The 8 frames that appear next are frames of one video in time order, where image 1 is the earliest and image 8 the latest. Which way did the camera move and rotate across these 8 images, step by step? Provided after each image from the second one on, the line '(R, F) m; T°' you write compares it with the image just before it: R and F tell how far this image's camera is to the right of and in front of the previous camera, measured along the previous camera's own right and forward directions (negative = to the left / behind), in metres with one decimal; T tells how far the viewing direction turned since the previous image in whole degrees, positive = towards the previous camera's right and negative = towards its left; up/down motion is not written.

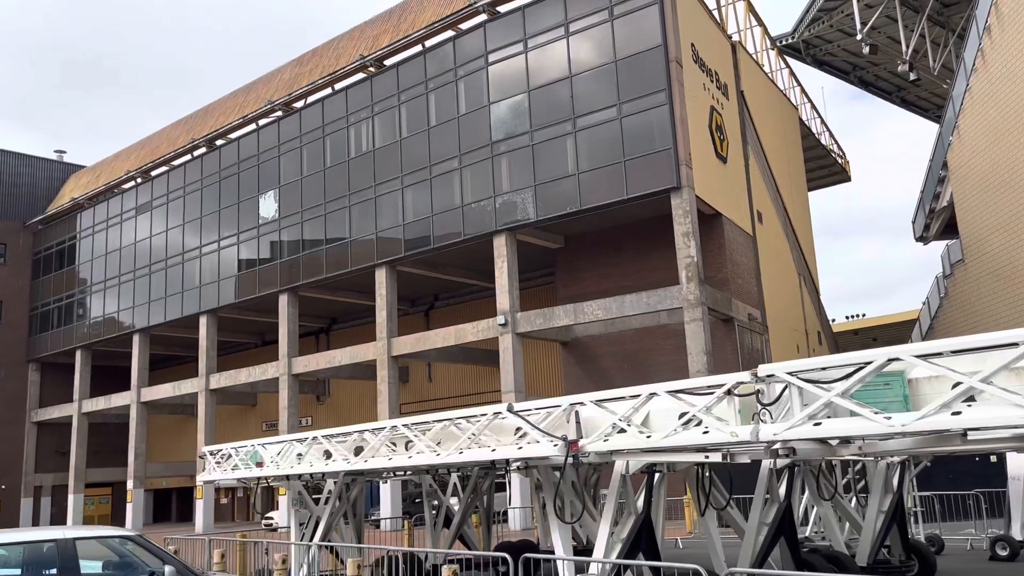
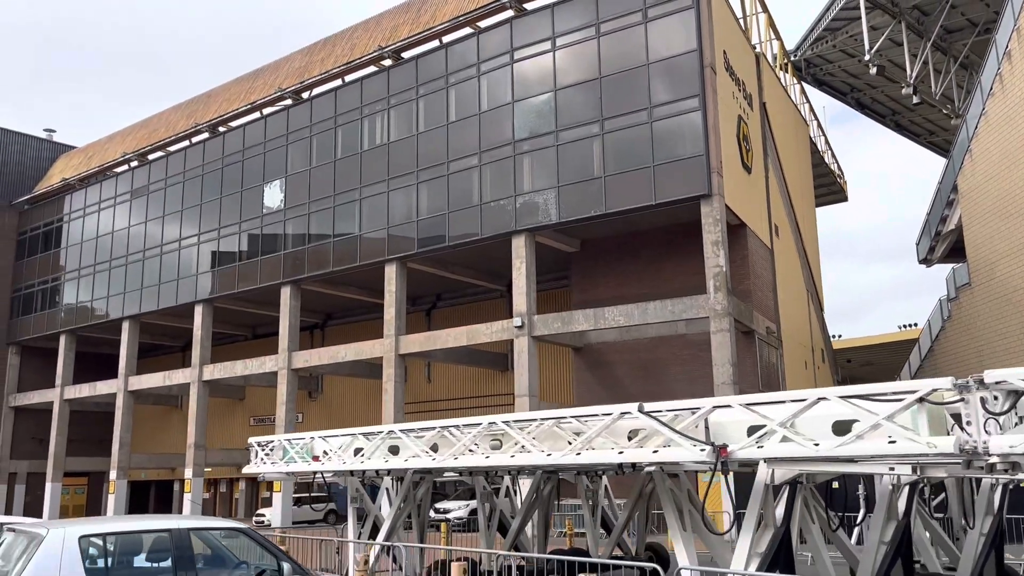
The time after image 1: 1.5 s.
(-1.4, +0.6) m; +2°
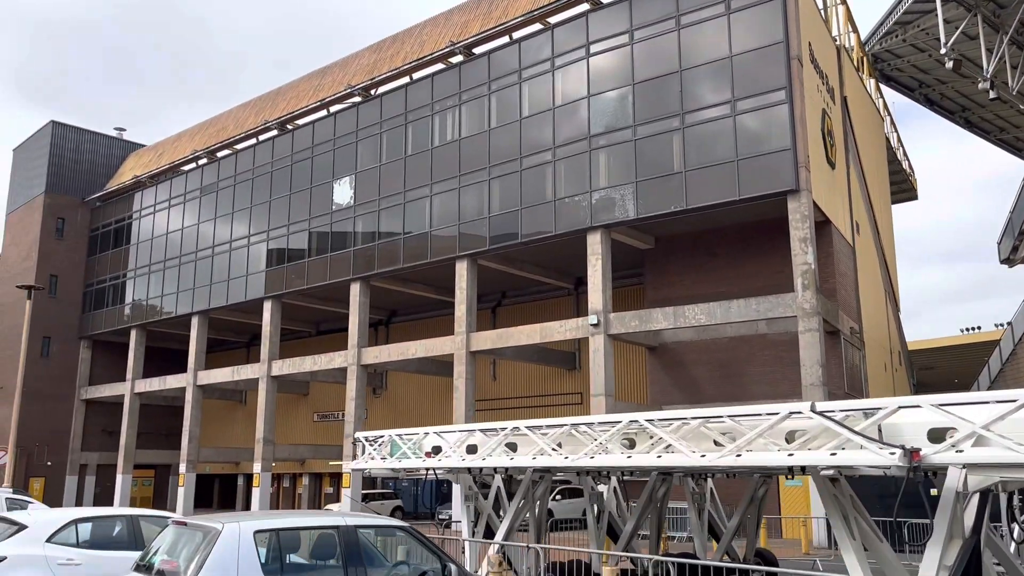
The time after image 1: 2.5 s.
(-1.0, +0.3) m; -3°
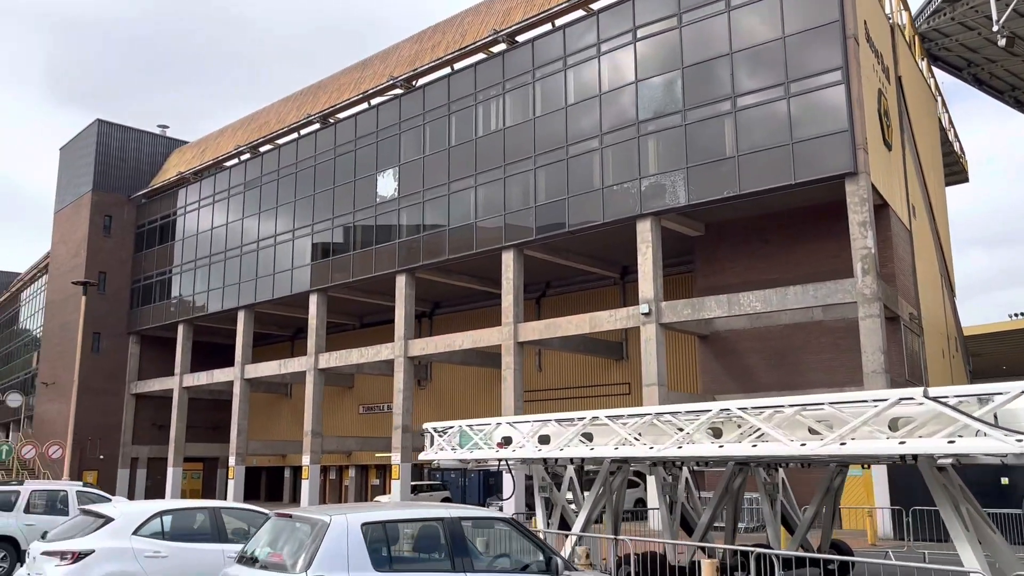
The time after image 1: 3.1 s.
(-0.5, +0.2) m; -2°
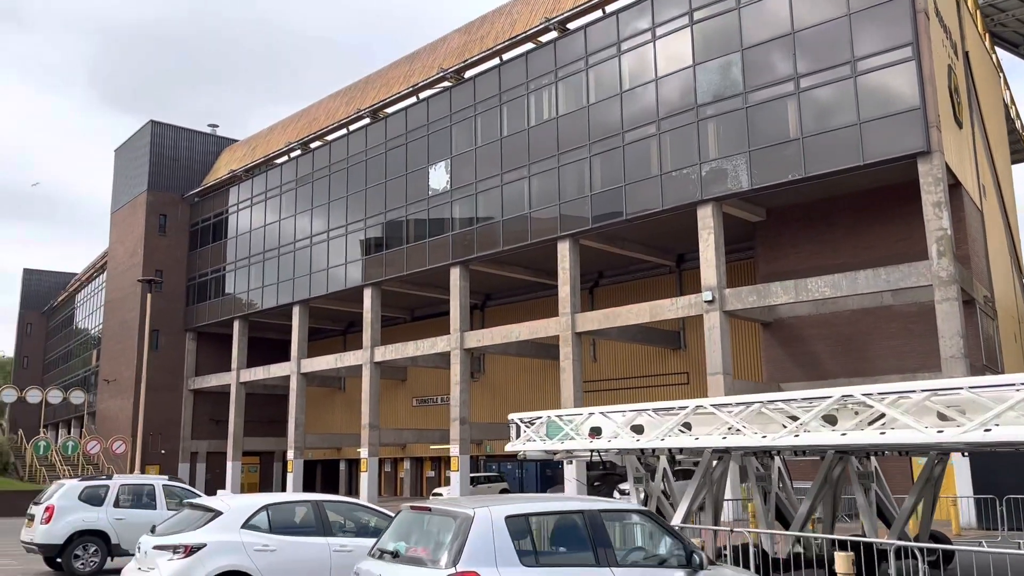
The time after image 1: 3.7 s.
(-0.7, +0.2) m; -3°
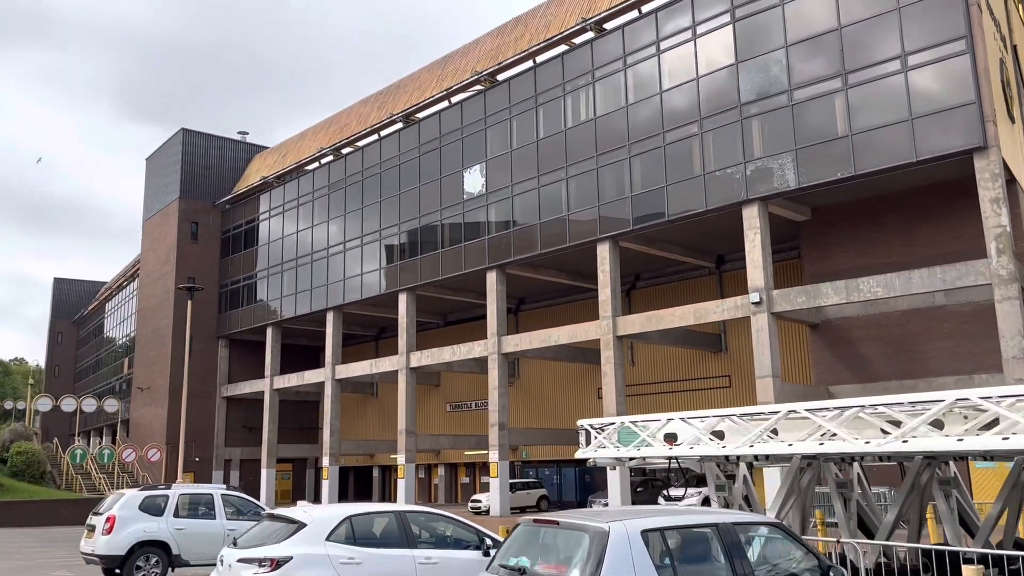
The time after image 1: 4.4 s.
(-0.7, +0.3) m; -1°
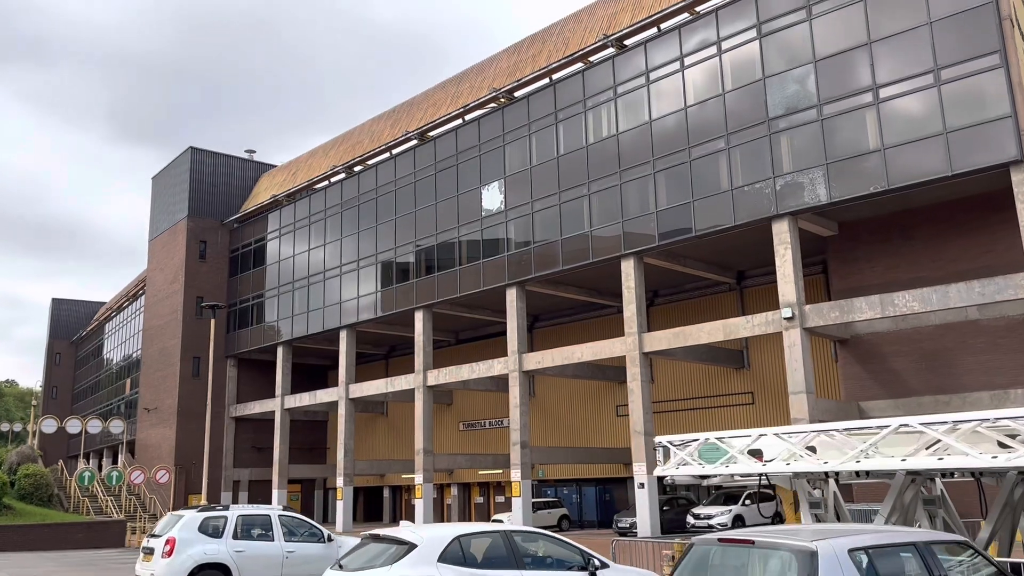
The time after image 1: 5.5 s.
(-1.1, +0.3) m; +1°
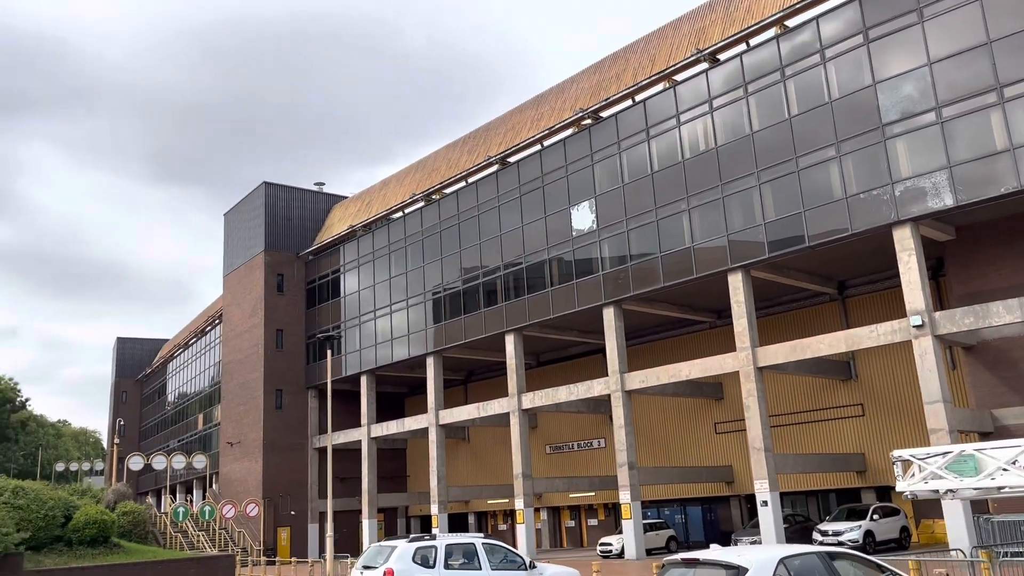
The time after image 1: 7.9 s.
(-2.5, +0.1) m; -2°
